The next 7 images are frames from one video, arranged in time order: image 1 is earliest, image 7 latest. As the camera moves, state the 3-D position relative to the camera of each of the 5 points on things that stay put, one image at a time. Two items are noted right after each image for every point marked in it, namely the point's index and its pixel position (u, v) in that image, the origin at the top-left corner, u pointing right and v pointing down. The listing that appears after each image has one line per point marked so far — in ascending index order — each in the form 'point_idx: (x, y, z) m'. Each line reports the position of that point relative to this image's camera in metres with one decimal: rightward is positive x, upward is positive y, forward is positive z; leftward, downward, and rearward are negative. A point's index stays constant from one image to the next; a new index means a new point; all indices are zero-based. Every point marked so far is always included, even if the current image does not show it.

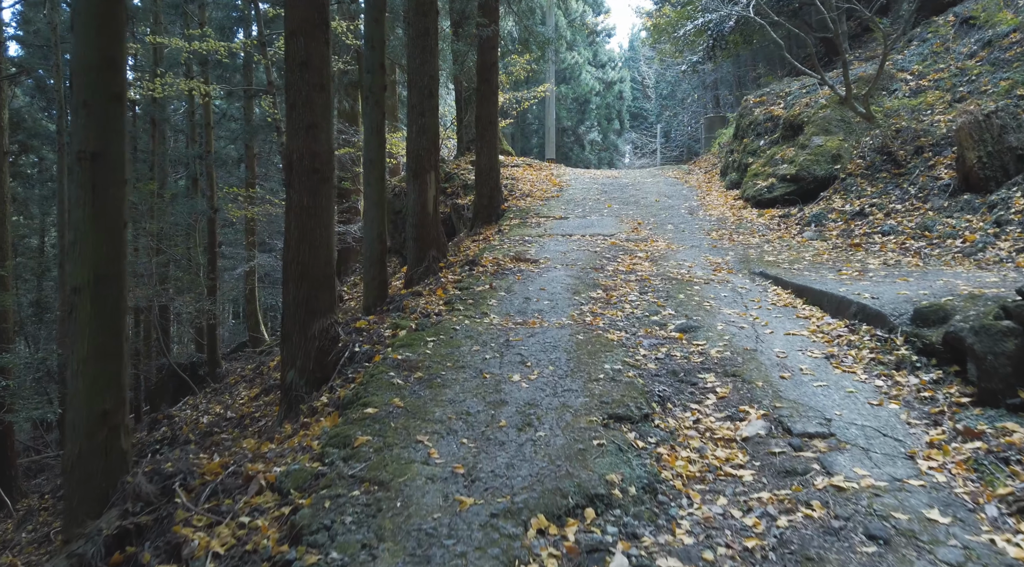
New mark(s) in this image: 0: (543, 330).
0: (+0.3, -0.5, +6.9) m
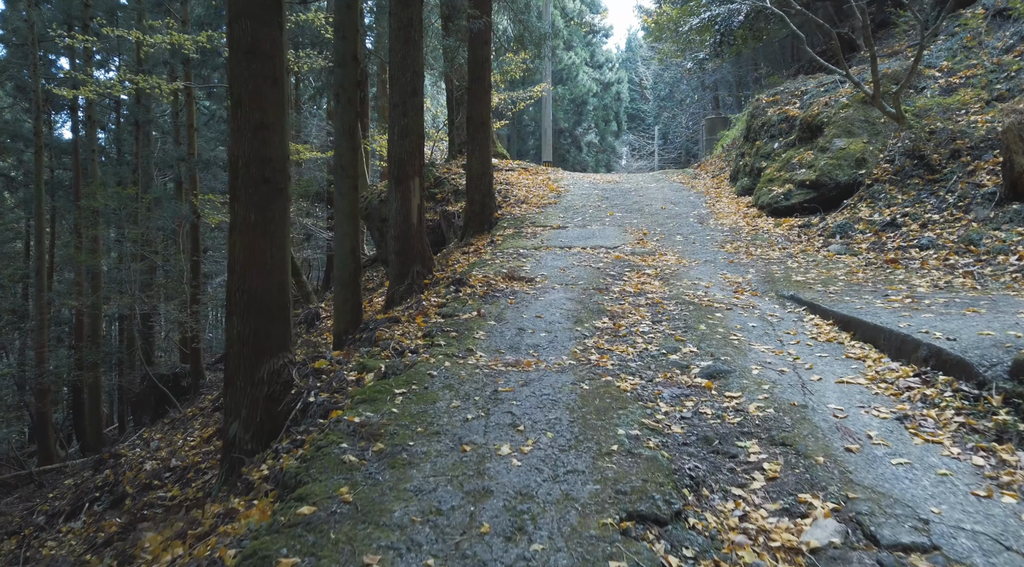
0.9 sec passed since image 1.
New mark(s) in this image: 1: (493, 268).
0: (+0.2, -0.8, +5.7) m
1: (-0.3, +0.3, +10.5) m
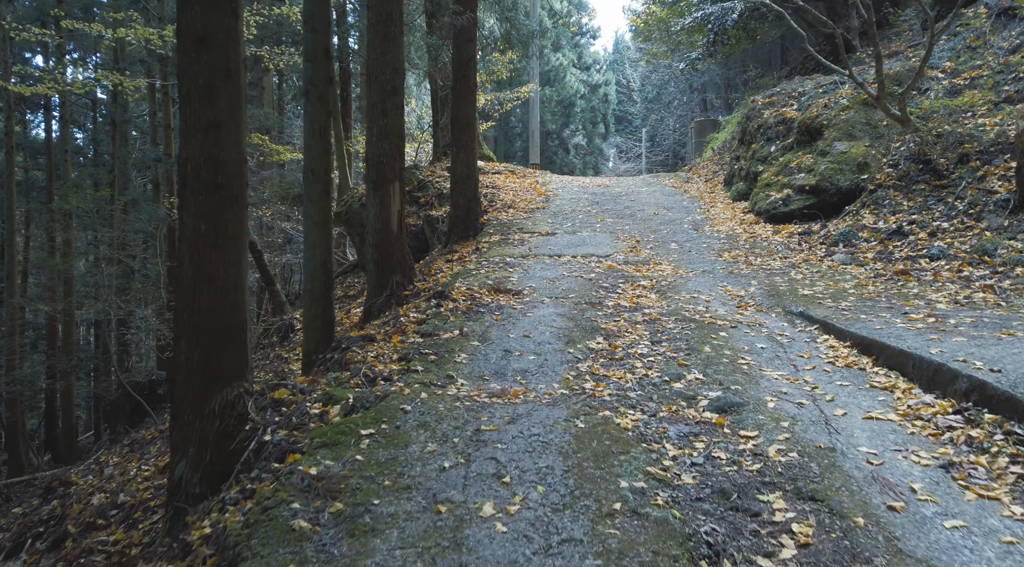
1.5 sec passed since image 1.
0: (+0.1, -0.9, +5.0) m
1: (-0.5, +0.1, +9.9) m
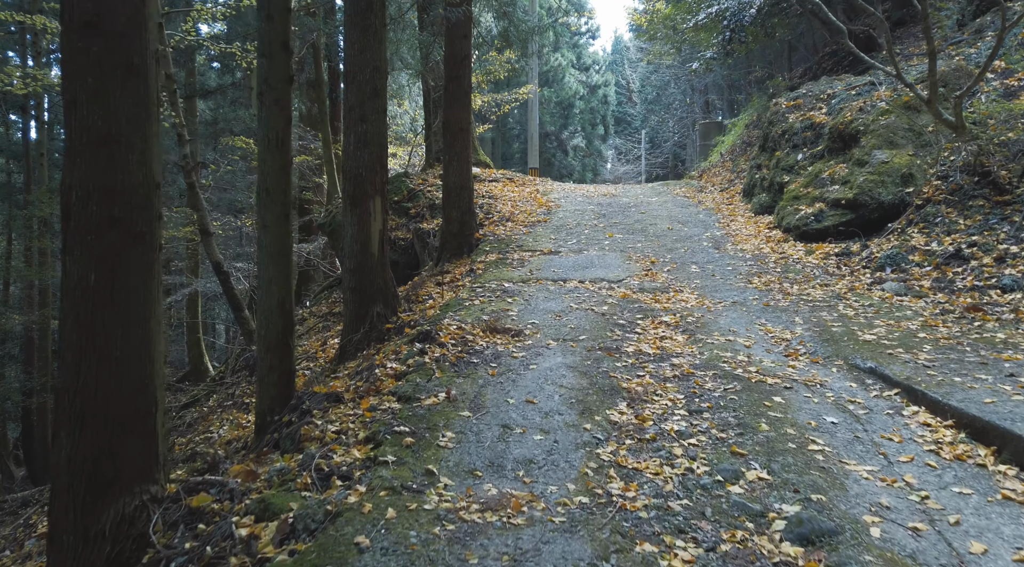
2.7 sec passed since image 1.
0: (+0.1, -1.4, +3.6) m
1: (-0.5, -0.3, +8.4) m
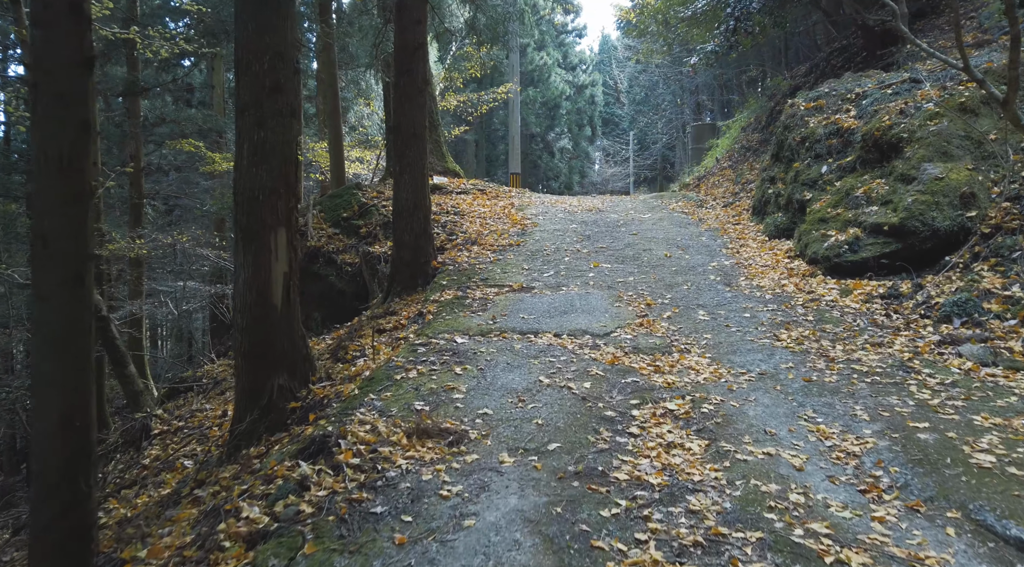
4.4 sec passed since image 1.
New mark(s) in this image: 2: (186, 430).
0: (-0.3, -2.0, +1.2) m
1: (-1.0, -1.0, +6.1) m
2: (-3.9, -1.8, +8.1) m
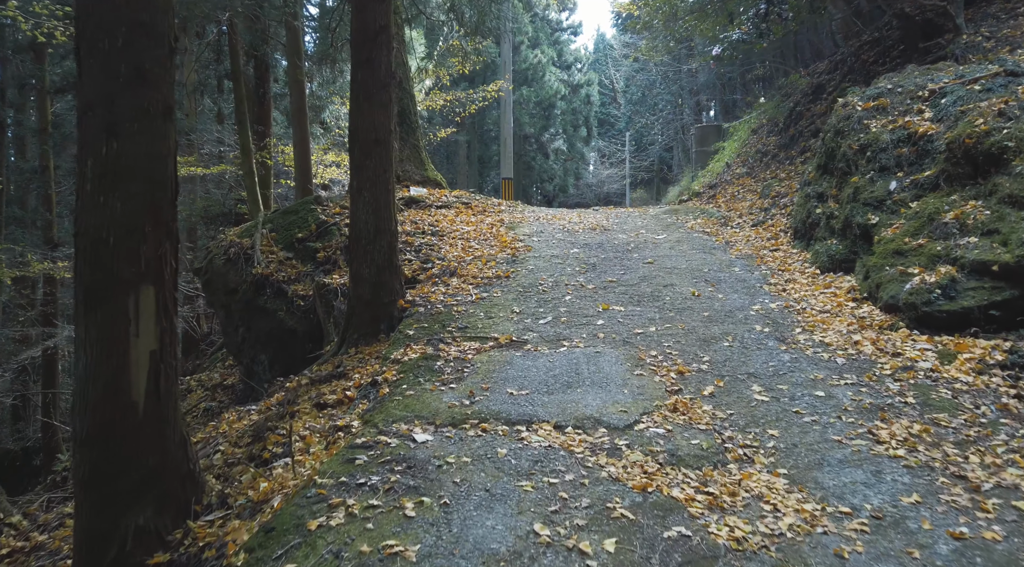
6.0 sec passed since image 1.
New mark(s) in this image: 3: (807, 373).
0: (-0.3, -2.5, -1.1) m
1: (-1.1, -1.5, +3.8) m
2: (-4.1, -2.3, +5.8) m
3: (+2.7, -0.8, +6.3) m
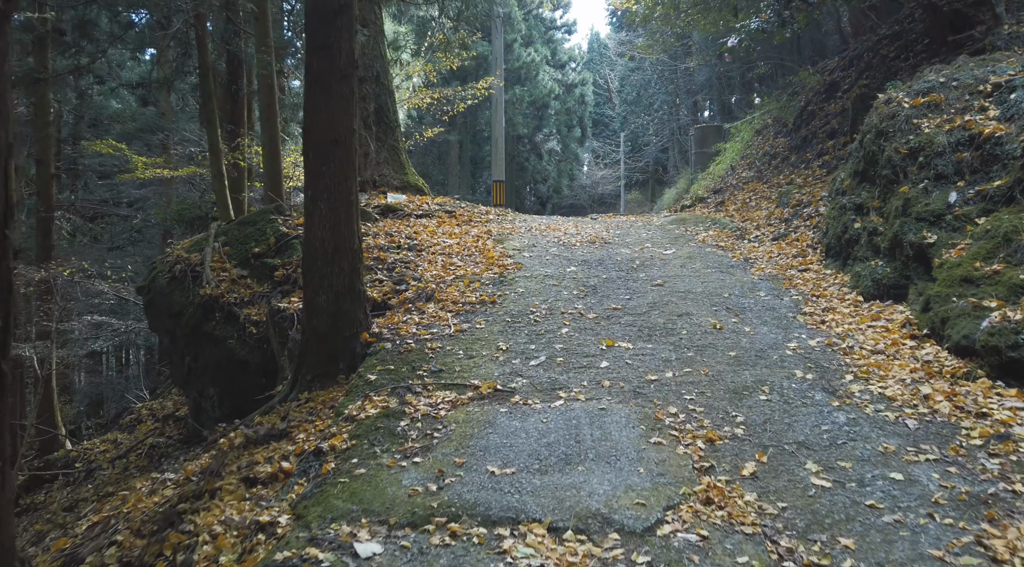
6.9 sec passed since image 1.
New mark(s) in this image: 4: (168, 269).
0: (-0.4, -2.9, -2.5) m
1: (-1.2, -1.9, +2.4) m
2: (-4.2, -2.7, +4.3) m
3: (+2.6, -1.2, +4.9) m
4: (-5.2, +0.2, +10.2) m
